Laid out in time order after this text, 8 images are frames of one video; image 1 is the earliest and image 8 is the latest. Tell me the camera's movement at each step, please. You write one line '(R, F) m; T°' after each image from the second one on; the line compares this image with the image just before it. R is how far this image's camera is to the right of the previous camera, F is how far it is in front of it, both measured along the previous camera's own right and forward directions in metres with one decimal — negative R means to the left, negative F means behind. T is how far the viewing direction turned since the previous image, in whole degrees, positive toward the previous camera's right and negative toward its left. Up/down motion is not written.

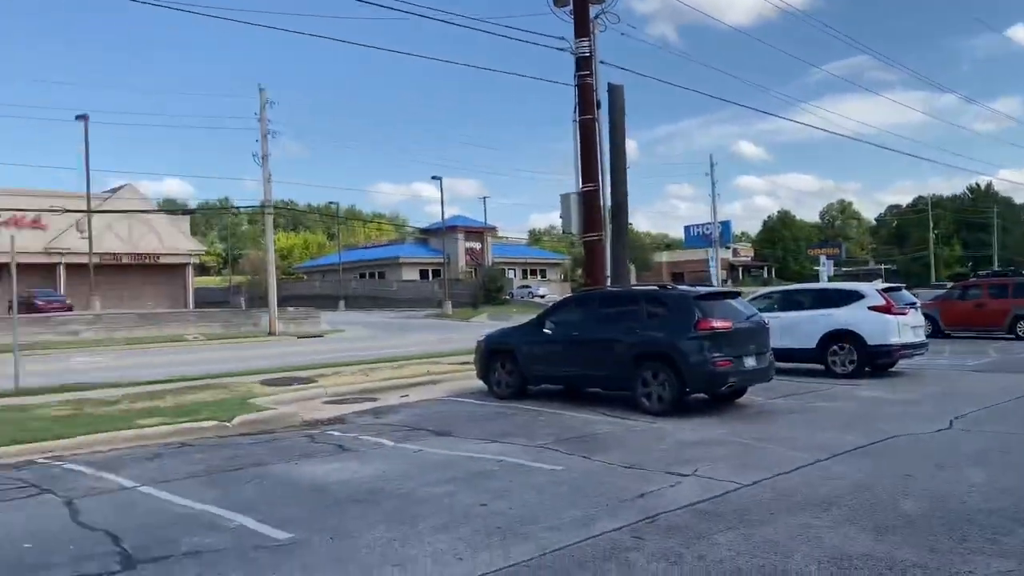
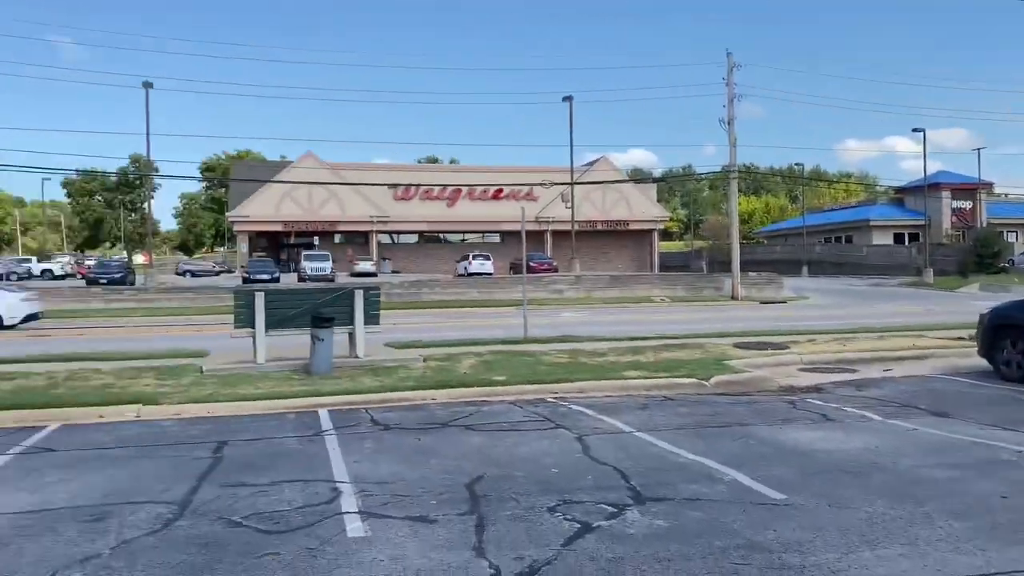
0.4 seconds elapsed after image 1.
(-0.4, 0.0) m; -8°
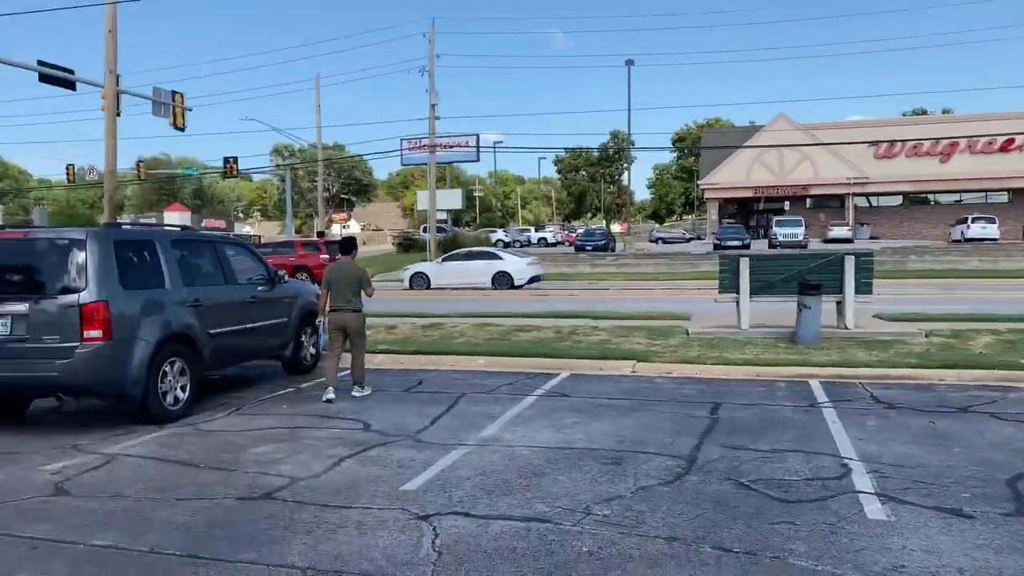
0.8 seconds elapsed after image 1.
(-1.0, +0.5) m; -10°
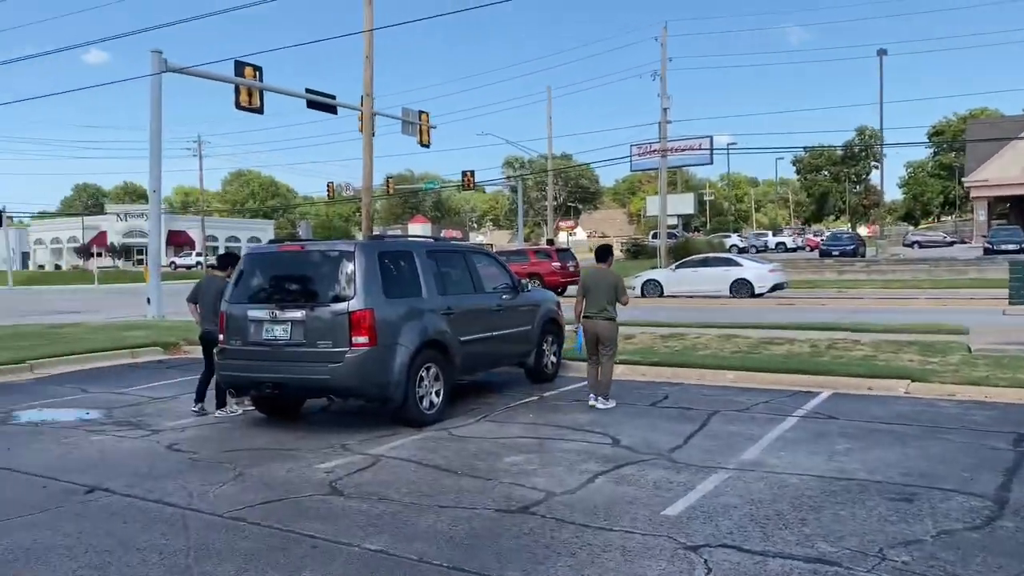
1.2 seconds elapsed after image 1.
(-0.3, +0.3) m; -15°
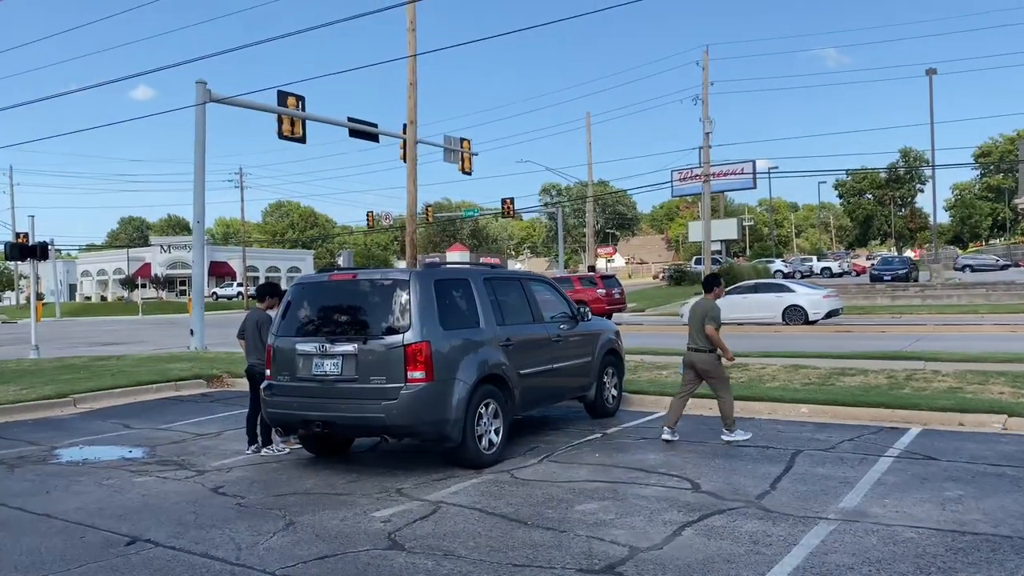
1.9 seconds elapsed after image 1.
(-0.3, +0.6) m; -3°
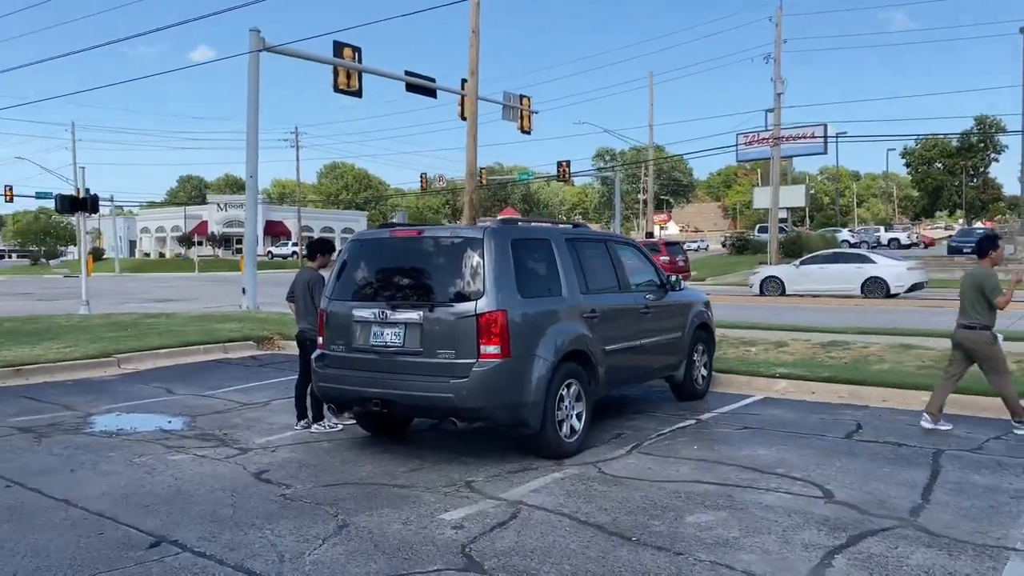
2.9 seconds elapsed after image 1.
(-0.3, +1.2) m; -3°
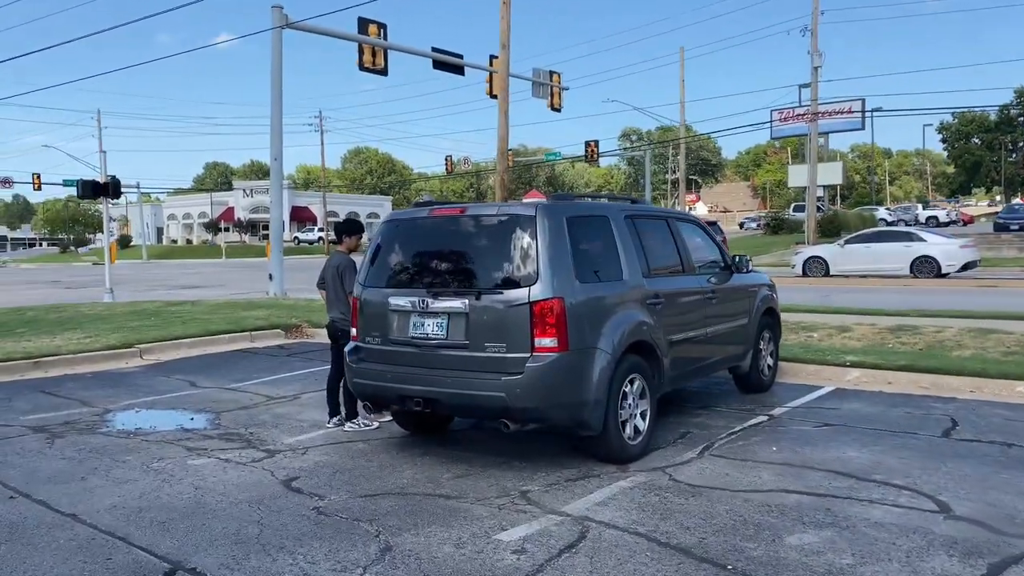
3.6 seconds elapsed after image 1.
(-0.2, +0.8) m; -2°
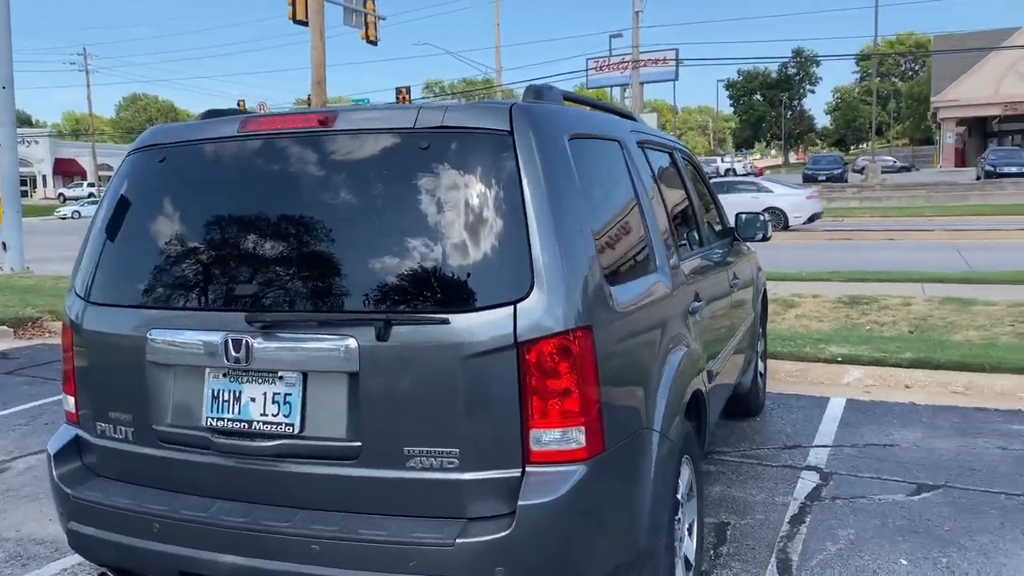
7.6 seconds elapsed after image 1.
(-0.4, +3.4) m; +13°
